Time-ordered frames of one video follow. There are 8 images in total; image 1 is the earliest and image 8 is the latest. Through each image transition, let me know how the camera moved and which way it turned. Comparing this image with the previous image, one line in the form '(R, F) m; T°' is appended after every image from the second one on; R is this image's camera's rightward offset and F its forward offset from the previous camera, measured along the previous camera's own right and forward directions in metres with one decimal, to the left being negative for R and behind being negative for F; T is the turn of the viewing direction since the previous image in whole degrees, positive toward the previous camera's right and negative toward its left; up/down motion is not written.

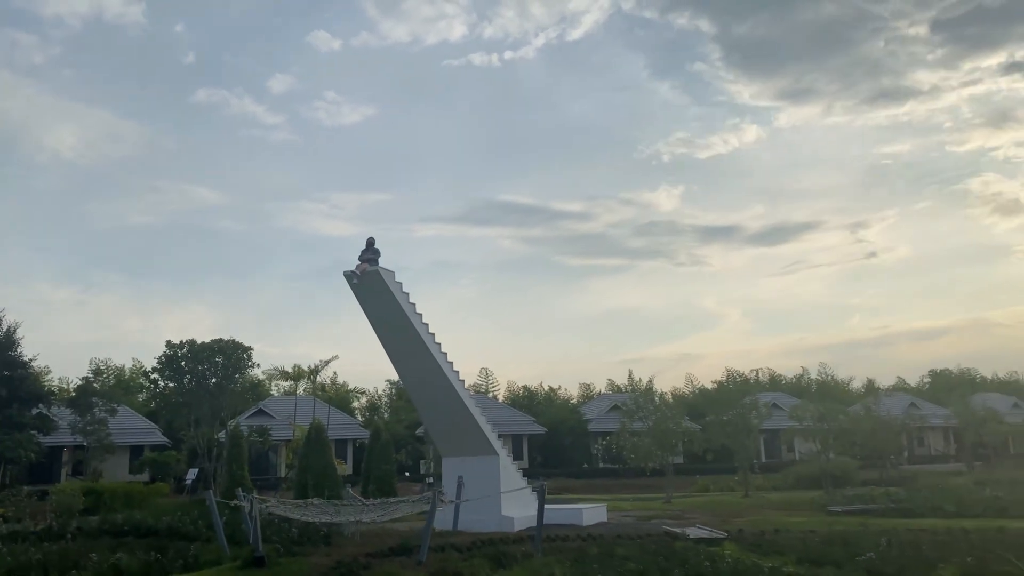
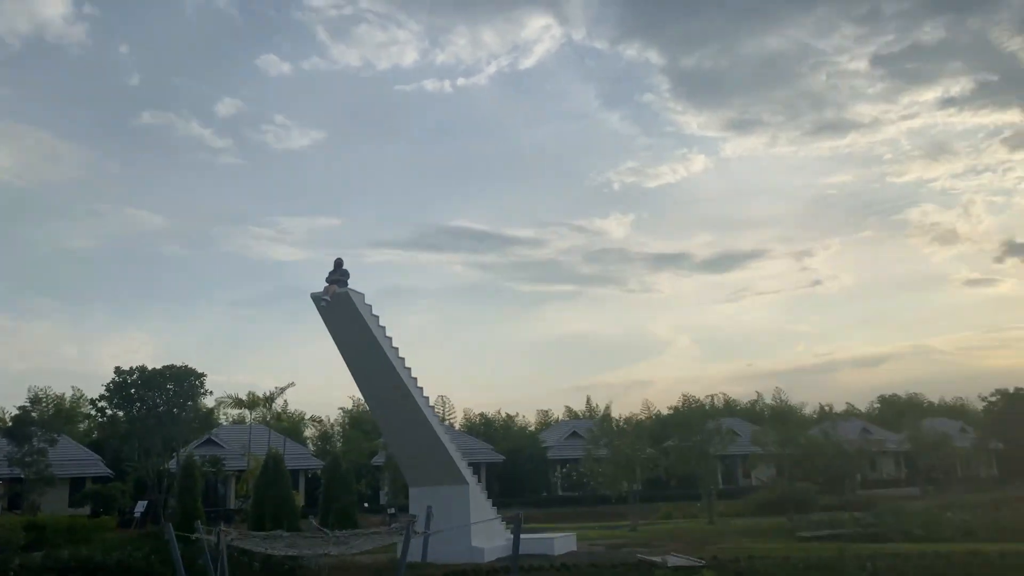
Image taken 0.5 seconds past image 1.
(-0.4, +0.3) m; +3°
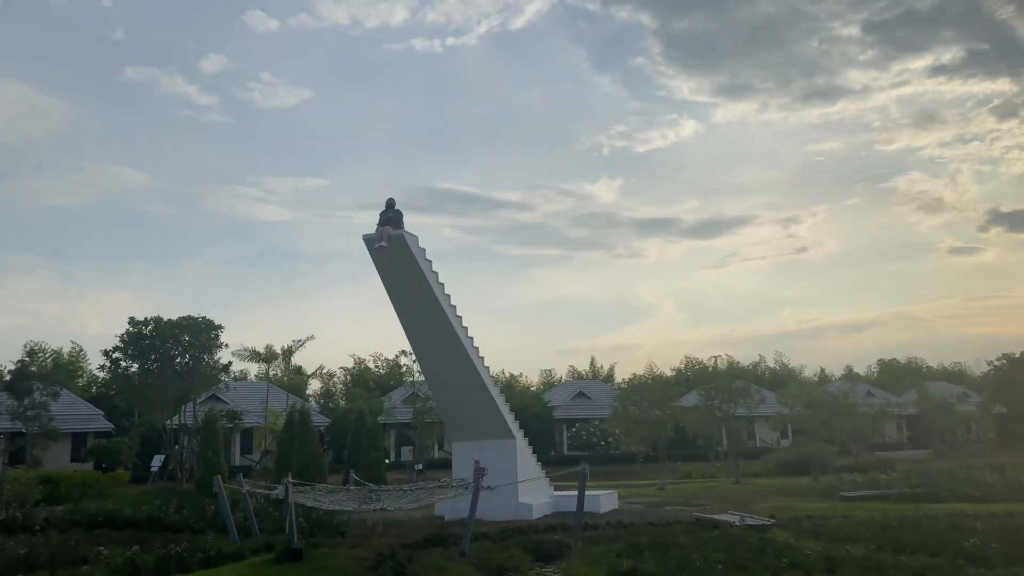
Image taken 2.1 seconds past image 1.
(-1.3, +0.9) m; +1°
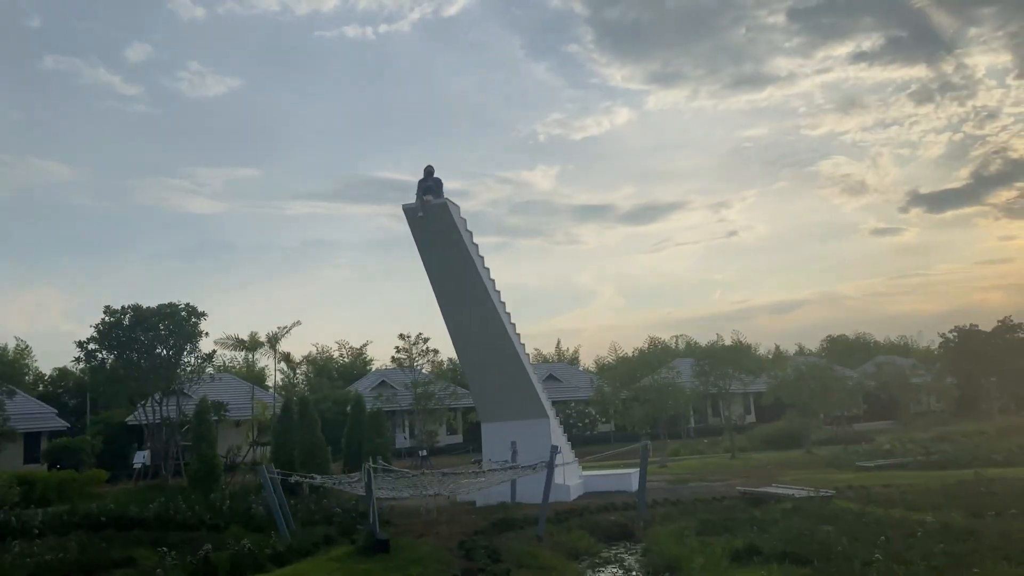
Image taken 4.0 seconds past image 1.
(-1.8, +0.8) m; +4°
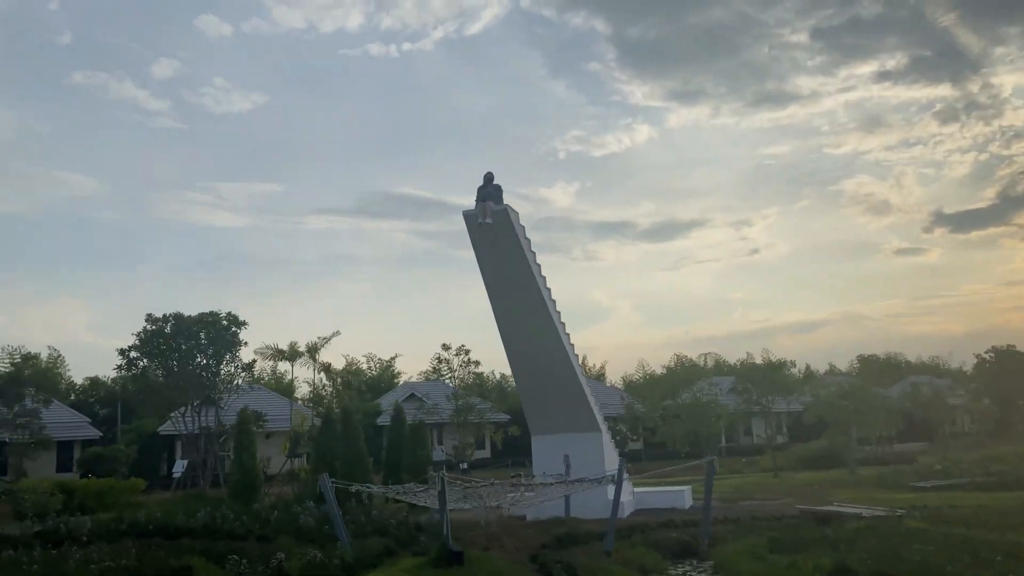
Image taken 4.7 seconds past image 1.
(-0.6, +0.2) m; -1°
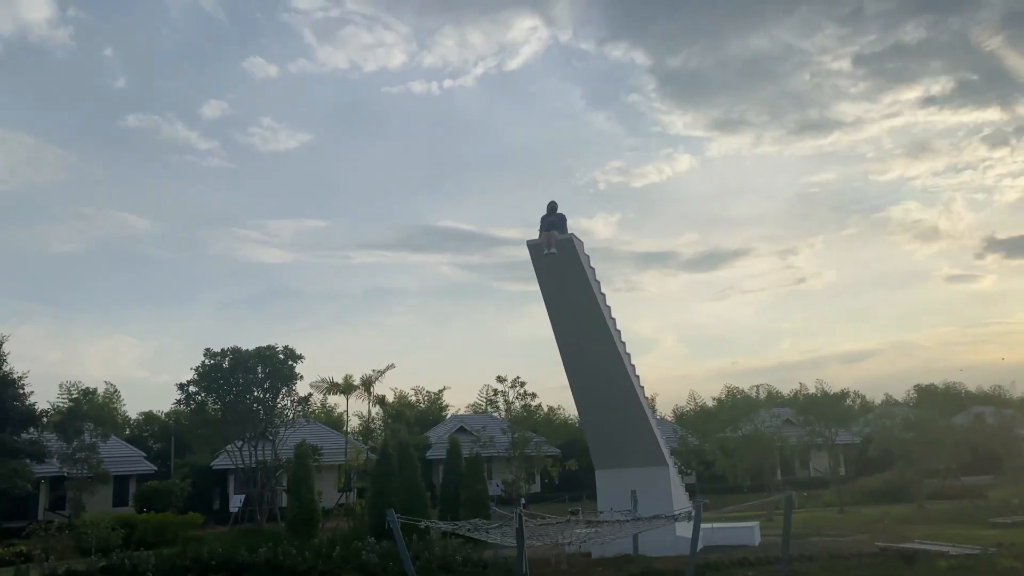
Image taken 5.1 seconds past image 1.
(-0.4, +0.2) m; -3°
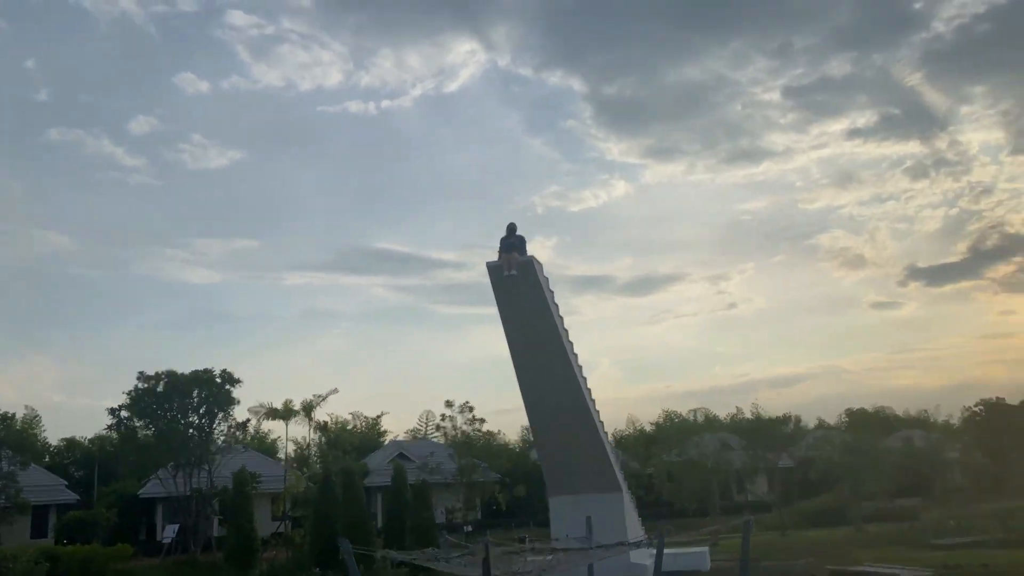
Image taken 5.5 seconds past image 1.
(-0.3, +0.3) m; +4°
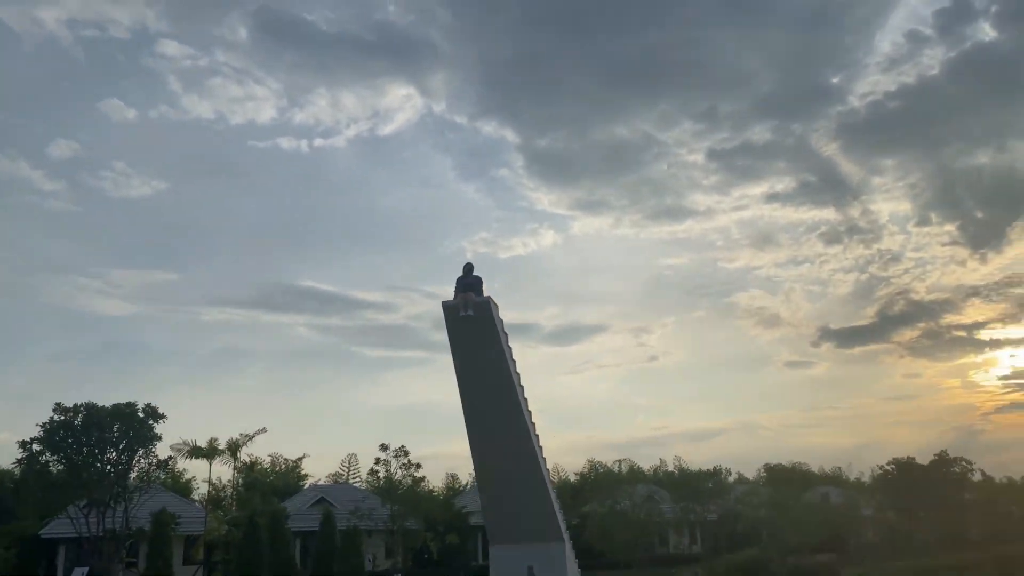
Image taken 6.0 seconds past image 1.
(-0.4, +0.1) m; +5°
